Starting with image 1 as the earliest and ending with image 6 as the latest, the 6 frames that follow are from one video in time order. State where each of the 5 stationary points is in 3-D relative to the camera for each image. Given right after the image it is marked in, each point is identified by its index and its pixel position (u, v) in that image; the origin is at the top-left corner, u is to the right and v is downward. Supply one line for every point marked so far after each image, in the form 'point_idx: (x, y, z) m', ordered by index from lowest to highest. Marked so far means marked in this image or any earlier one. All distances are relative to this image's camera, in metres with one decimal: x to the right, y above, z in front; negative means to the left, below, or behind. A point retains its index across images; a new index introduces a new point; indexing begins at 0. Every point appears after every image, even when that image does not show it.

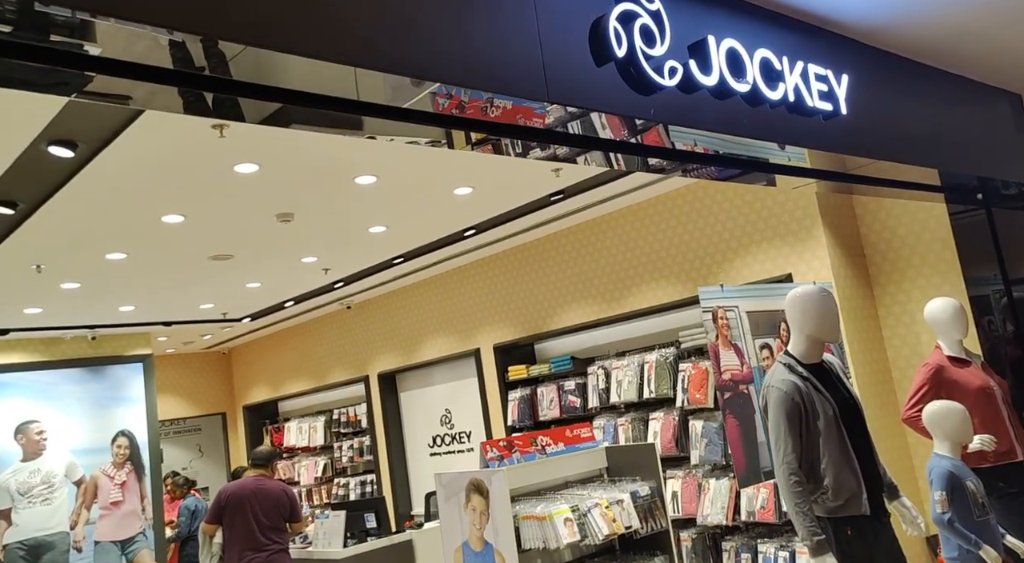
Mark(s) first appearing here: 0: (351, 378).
0: (-1.5, -0.9, +8.2) m
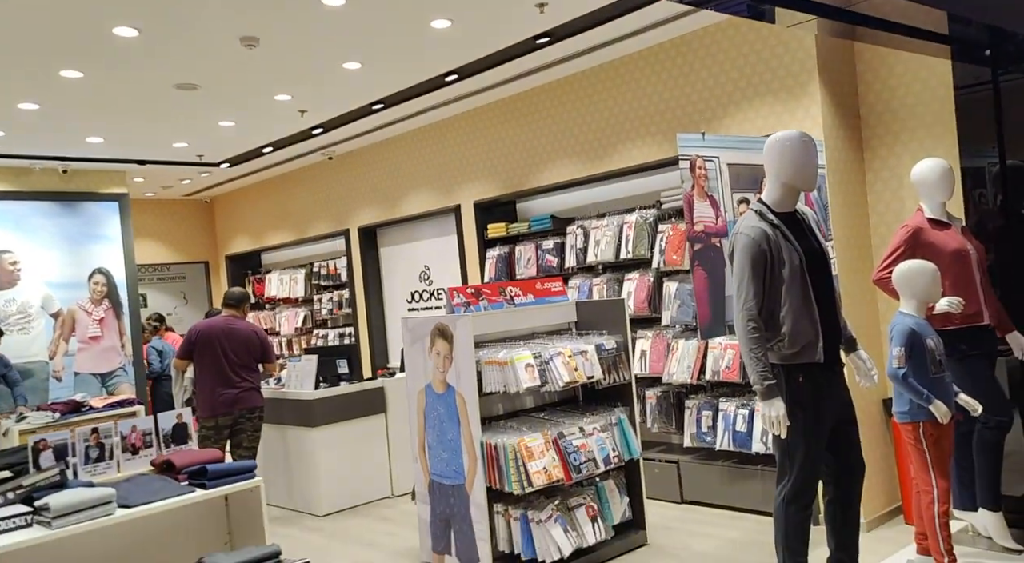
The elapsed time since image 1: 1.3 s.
0: (-1.7, +0.5, +8.1) m
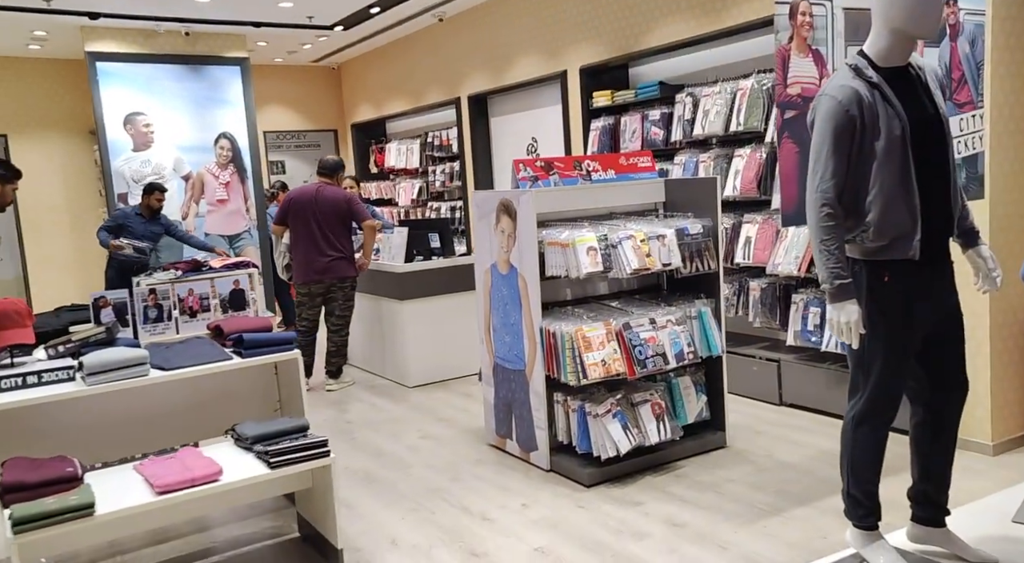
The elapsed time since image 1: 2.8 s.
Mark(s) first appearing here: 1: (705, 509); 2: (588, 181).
0: (-0.6, +1.6, +7.8) m
1: (+0.8, -0.9, +3.6) m
2: (+0.4, +0.5, +4.3) m
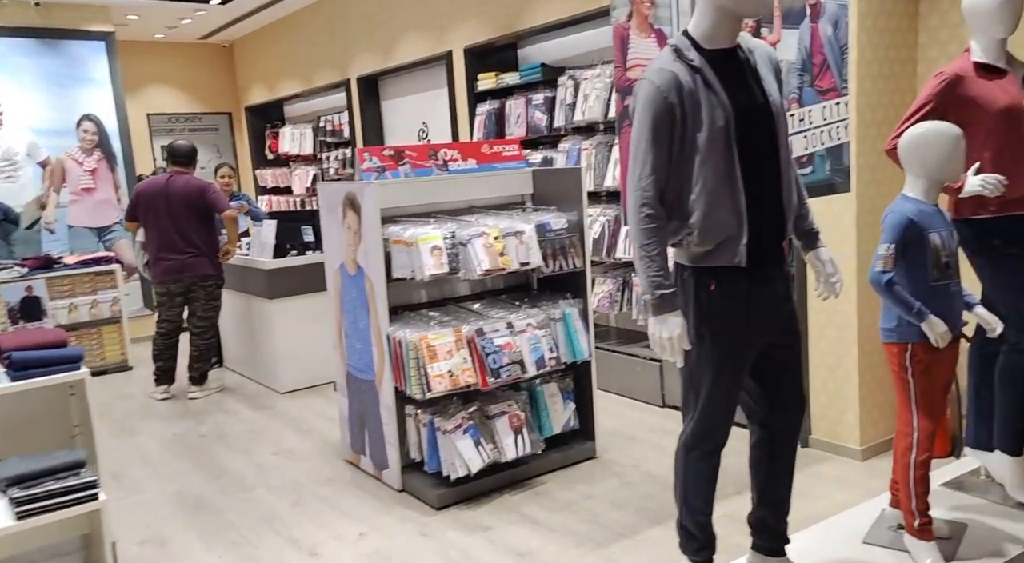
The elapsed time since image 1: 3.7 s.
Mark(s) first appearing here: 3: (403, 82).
0: (-1.5, +1.7, +7.4) m
1: (+0.2, -0.9, +3.3) m
2: (-0.3, +0.5, +3.9) m
3: (-0.8, +1.5, +6.8) m
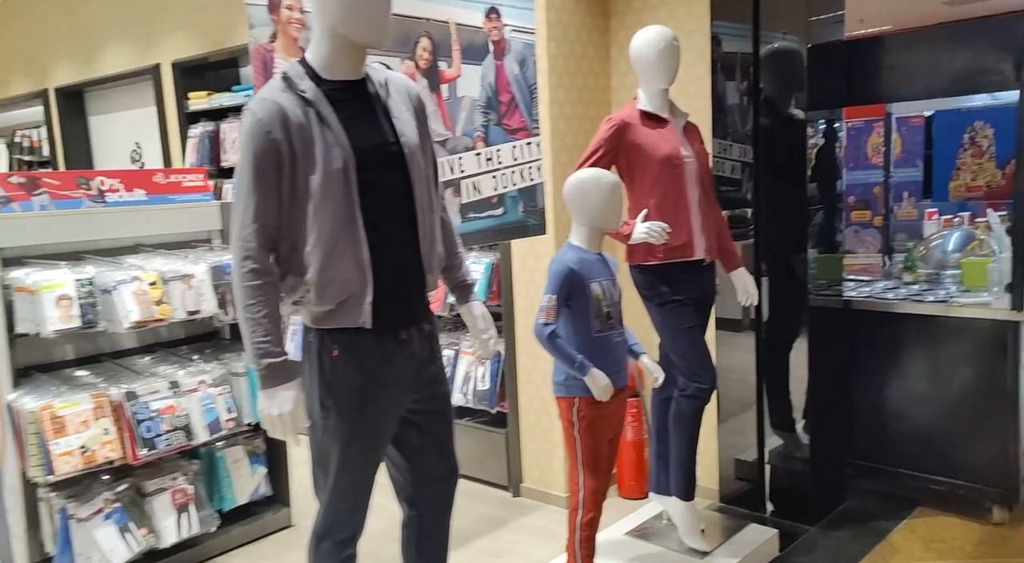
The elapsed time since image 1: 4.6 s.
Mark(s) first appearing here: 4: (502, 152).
0: (-3.5, +1.4, +6.5) m
1: (-0.9, -1.1, +2.9) m
2: (-1.6, +0.3, +3.4) m
3: (-2.8, +1.3, +6.1) m
4: (0.0, +0.5, +3.1) m
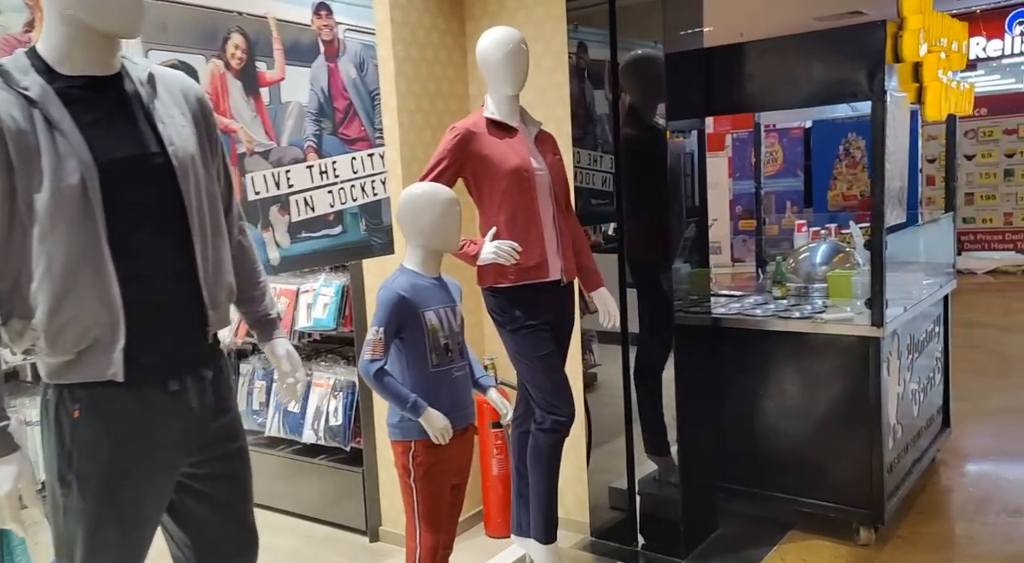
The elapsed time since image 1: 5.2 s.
0: (-4.4, +1.2, +5.8) m
1: (-1.4, -1.2, +2.5) m
2: (-2.1, +0.2, +2.9) m
3: (-3.6, +1.1, +5.5) m
4: (-0.5, +0.4, +2.8) m
